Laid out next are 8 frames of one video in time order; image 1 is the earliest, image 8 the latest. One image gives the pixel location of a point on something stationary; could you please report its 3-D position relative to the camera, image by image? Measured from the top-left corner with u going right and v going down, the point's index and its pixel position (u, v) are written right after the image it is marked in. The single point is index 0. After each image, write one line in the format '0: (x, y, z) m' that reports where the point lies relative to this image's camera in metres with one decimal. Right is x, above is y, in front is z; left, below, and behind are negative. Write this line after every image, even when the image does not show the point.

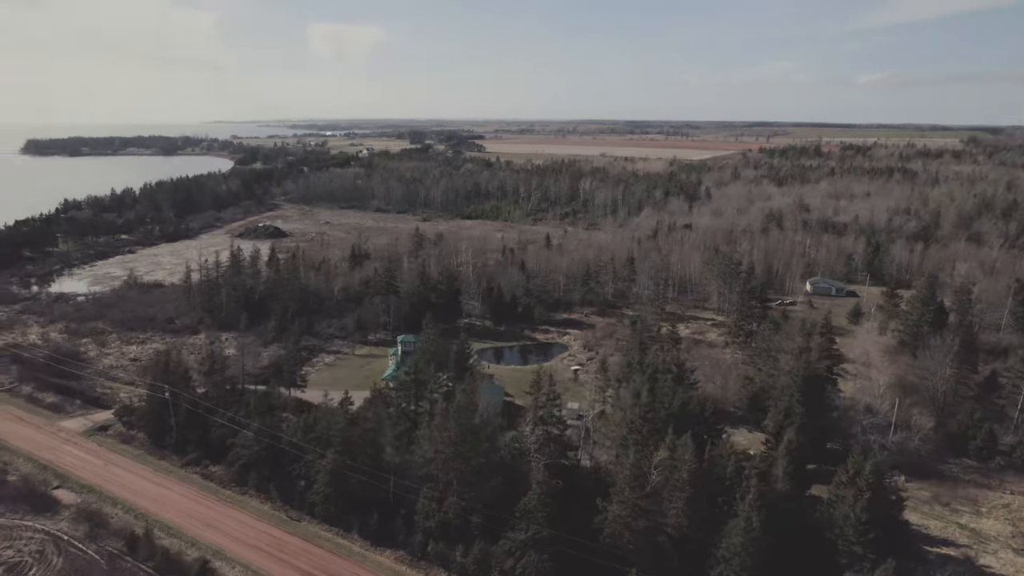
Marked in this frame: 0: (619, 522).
0: (+2.6, -5.8, +16.4) m
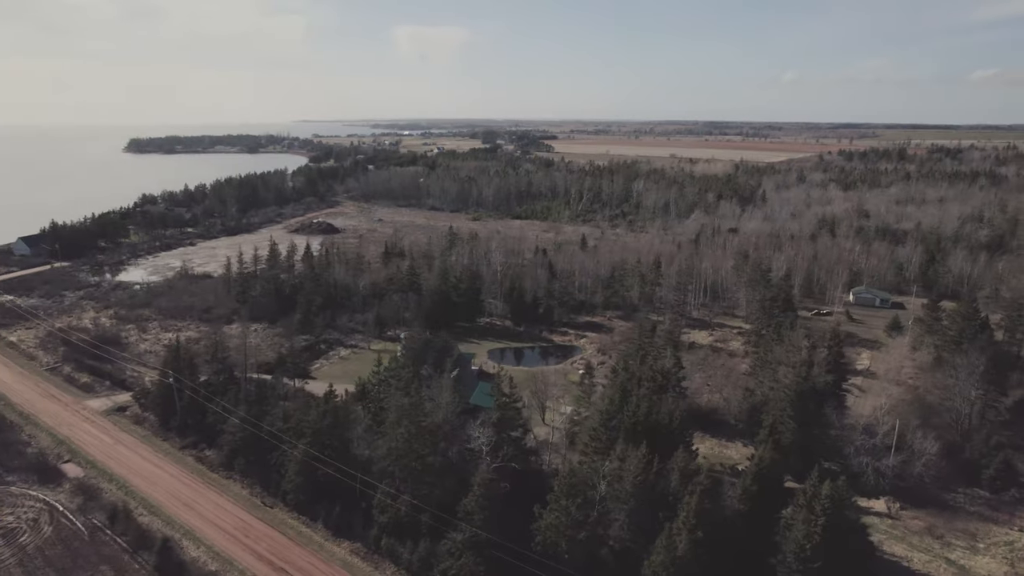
0: (+1.0, -5.9, +16.0) m
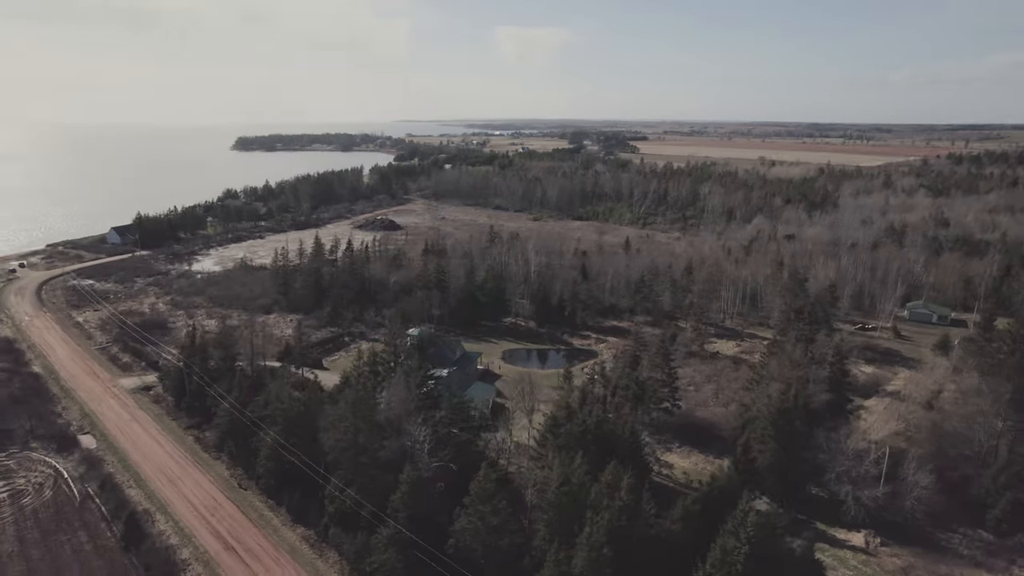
0: (-1.0, -5.9, +15.9) m
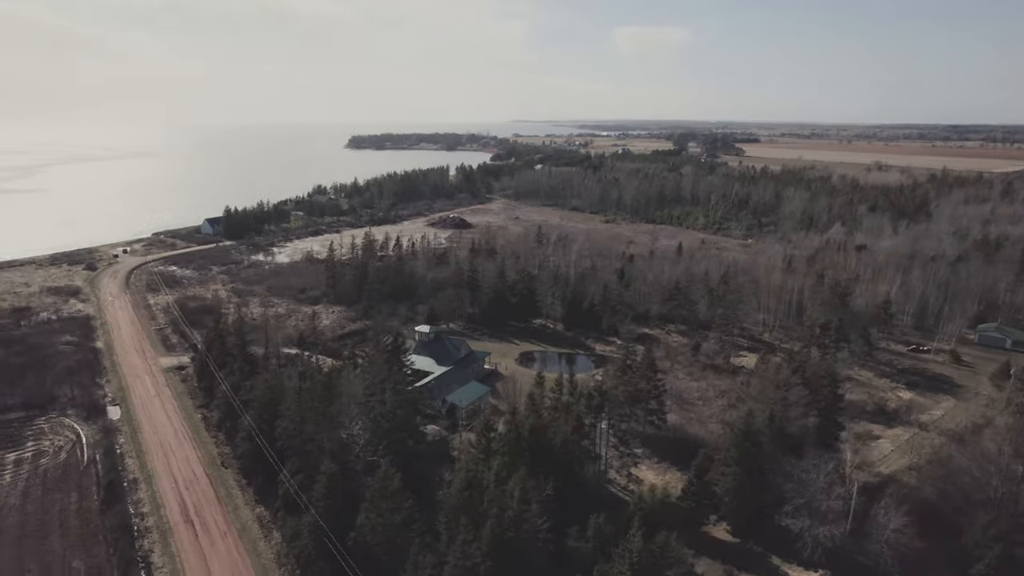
0: (-3.4, -5.9, +16.0) m
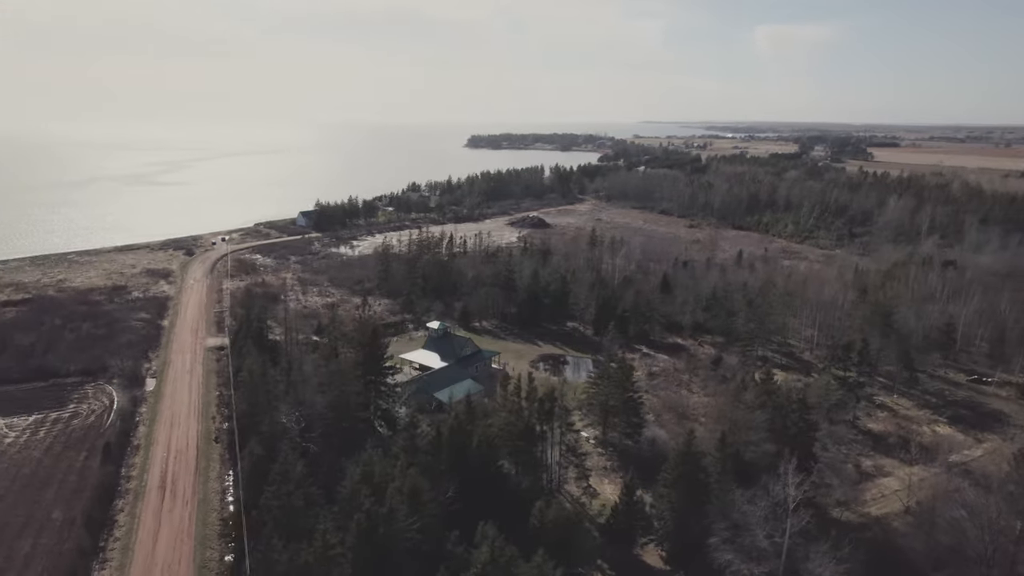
0: (-5.9, -5.7, +16.6) m
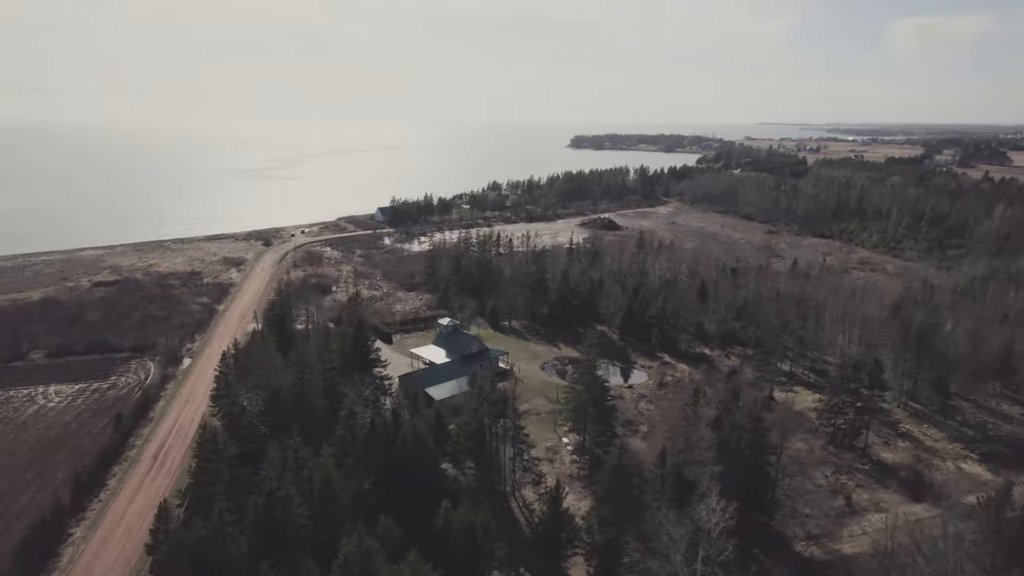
0: (-8.1, -5.4, +17.5) m
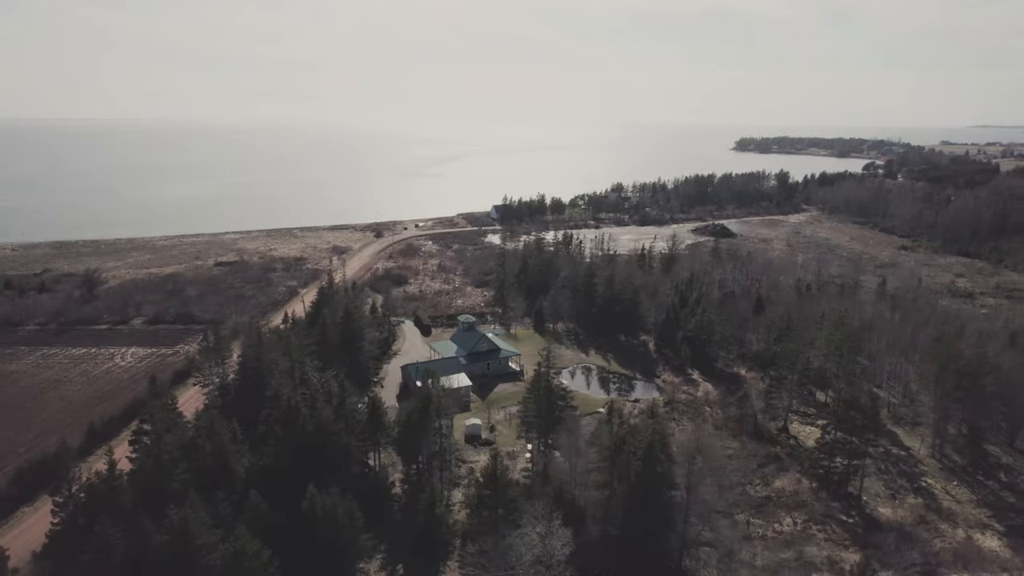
0: (-10.9, -4.8, +19.6) m
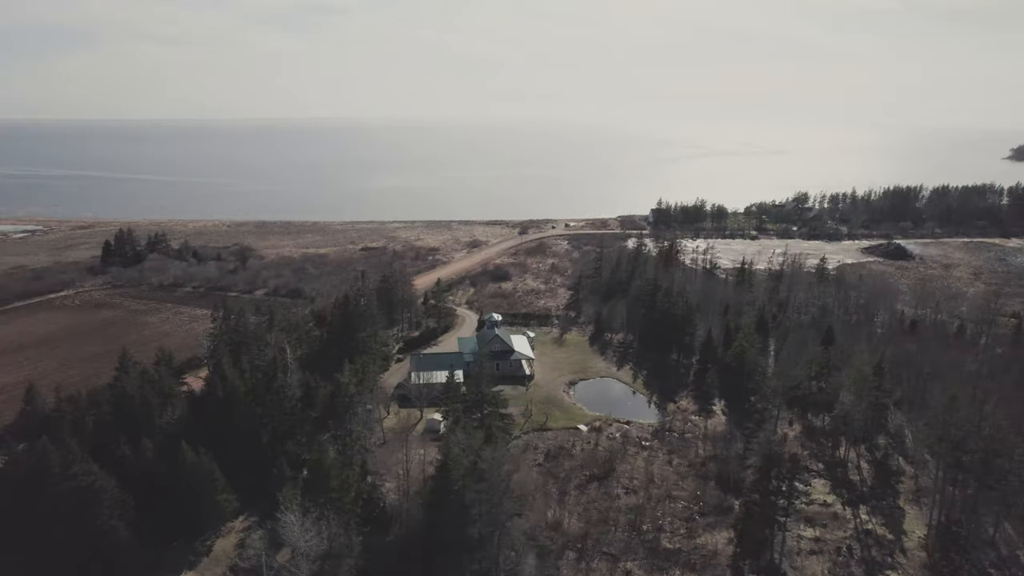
0: (-13.7, -3.7, +23.3) m
